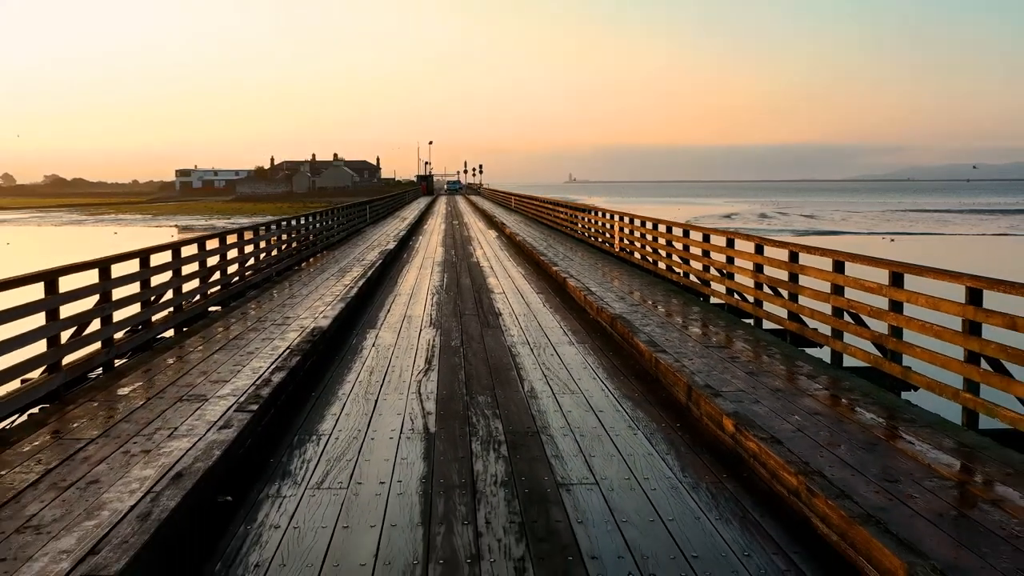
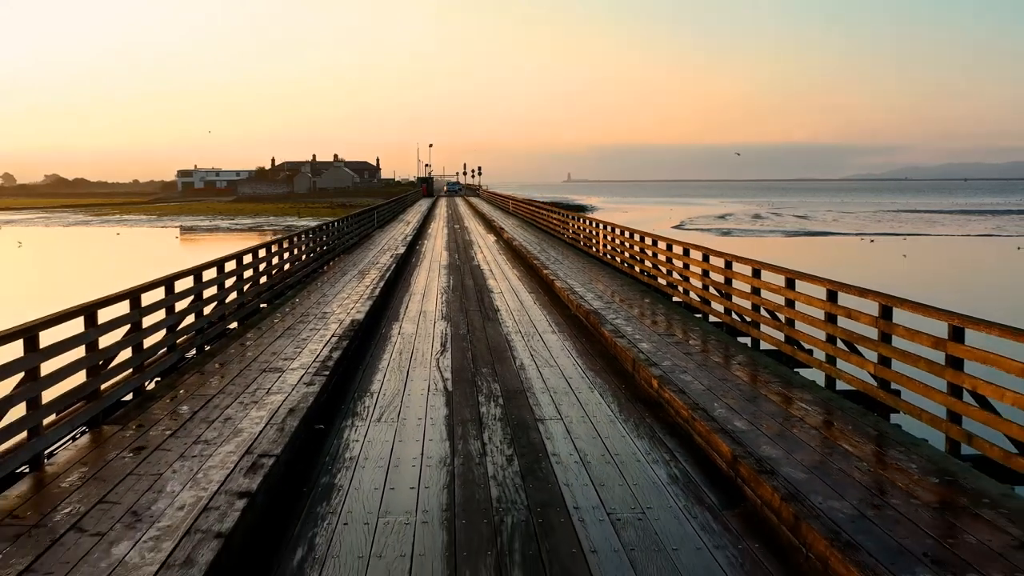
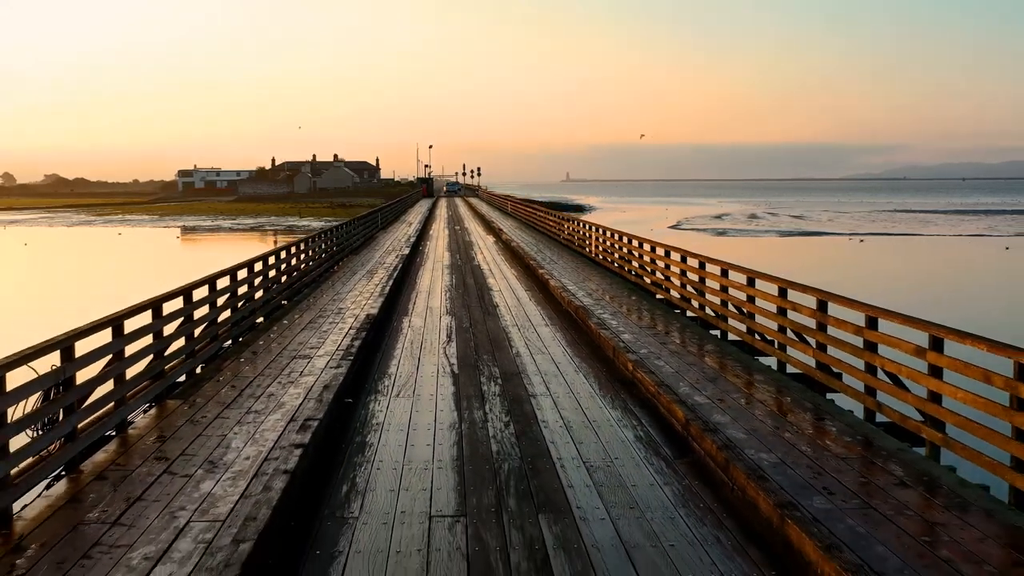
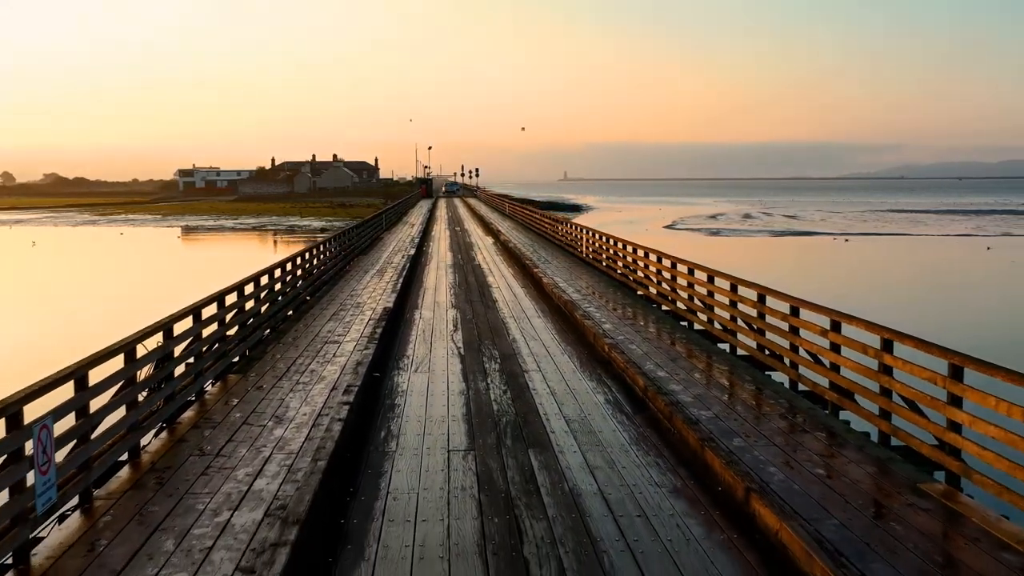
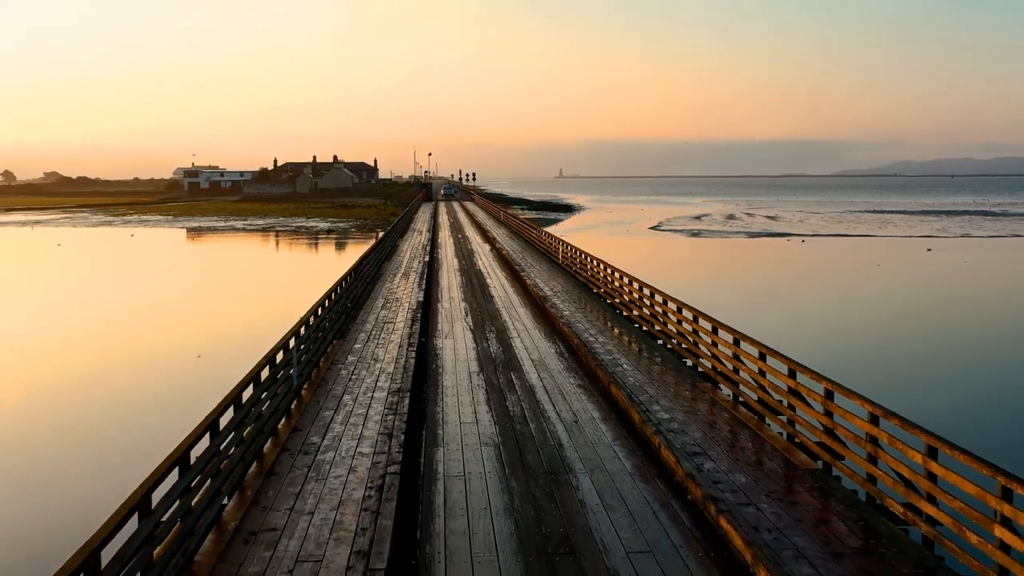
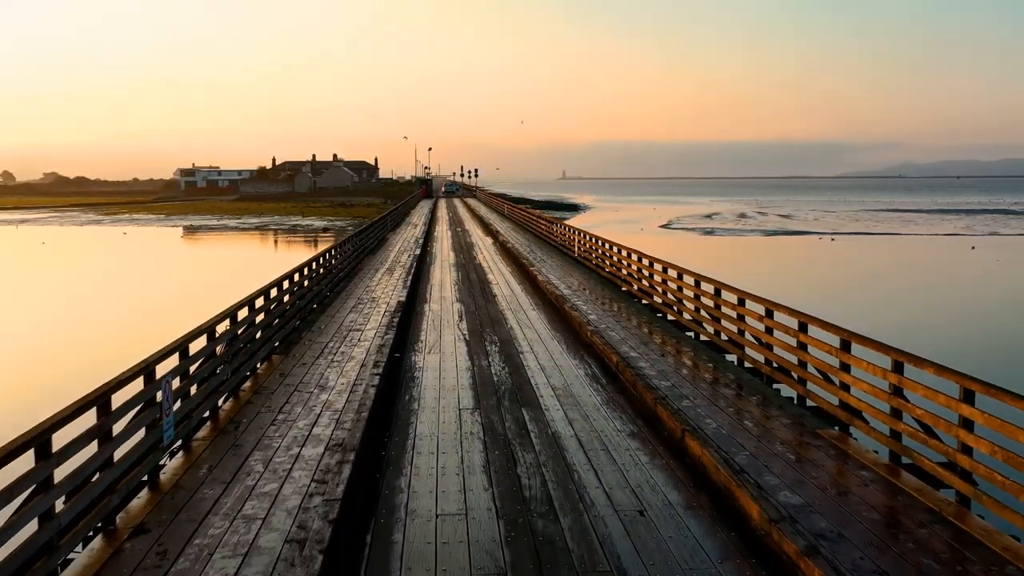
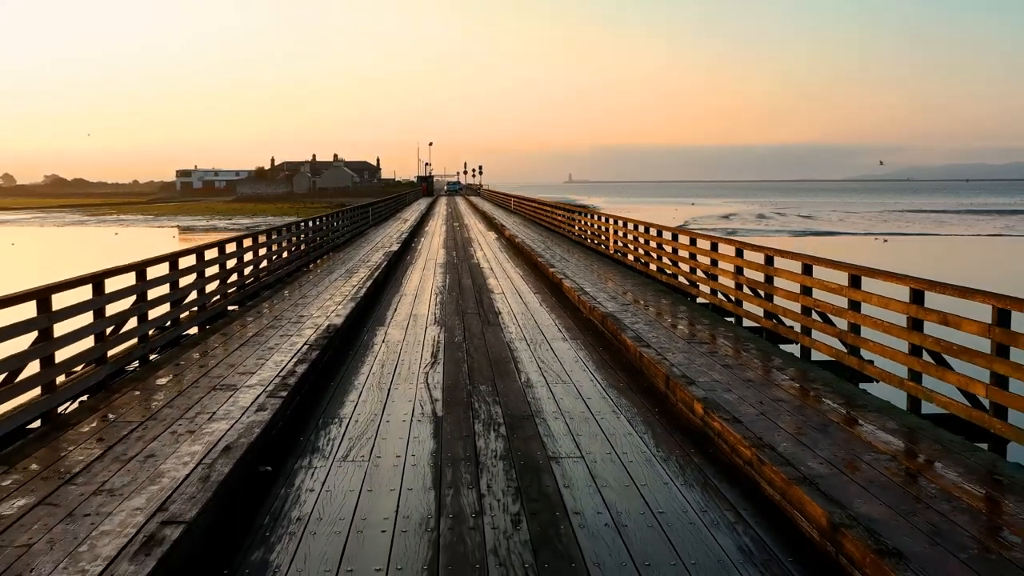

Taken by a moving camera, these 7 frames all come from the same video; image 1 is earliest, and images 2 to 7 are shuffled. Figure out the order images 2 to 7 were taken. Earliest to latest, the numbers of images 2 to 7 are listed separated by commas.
7, 2, 3, 4, 6, 5
